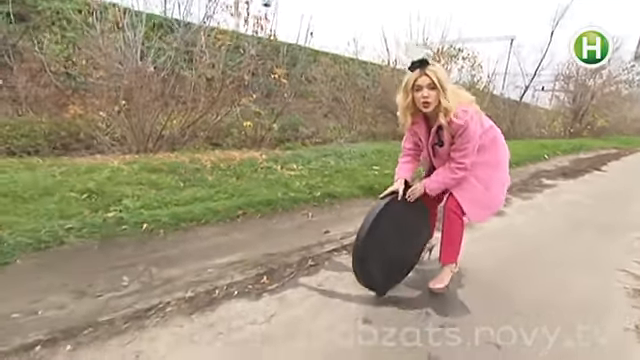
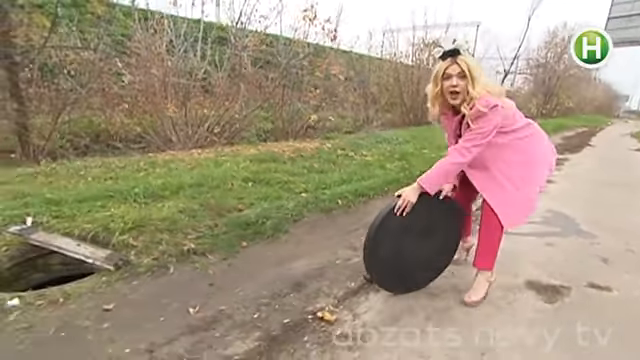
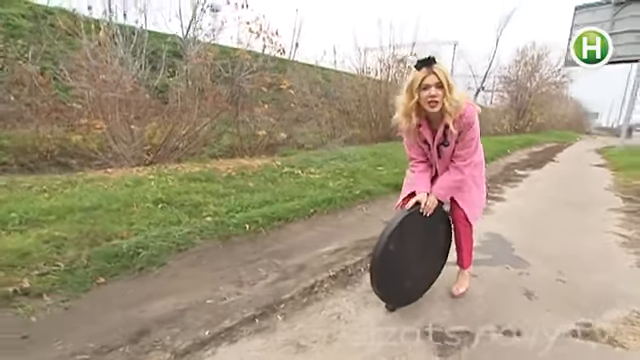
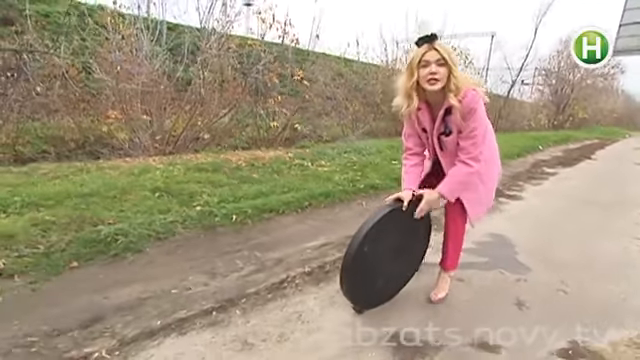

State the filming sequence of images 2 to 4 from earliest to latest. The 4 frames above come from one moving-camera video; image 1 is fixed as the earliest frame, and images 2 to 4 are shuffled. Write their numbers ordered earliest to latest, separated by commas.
4, 3, 2
